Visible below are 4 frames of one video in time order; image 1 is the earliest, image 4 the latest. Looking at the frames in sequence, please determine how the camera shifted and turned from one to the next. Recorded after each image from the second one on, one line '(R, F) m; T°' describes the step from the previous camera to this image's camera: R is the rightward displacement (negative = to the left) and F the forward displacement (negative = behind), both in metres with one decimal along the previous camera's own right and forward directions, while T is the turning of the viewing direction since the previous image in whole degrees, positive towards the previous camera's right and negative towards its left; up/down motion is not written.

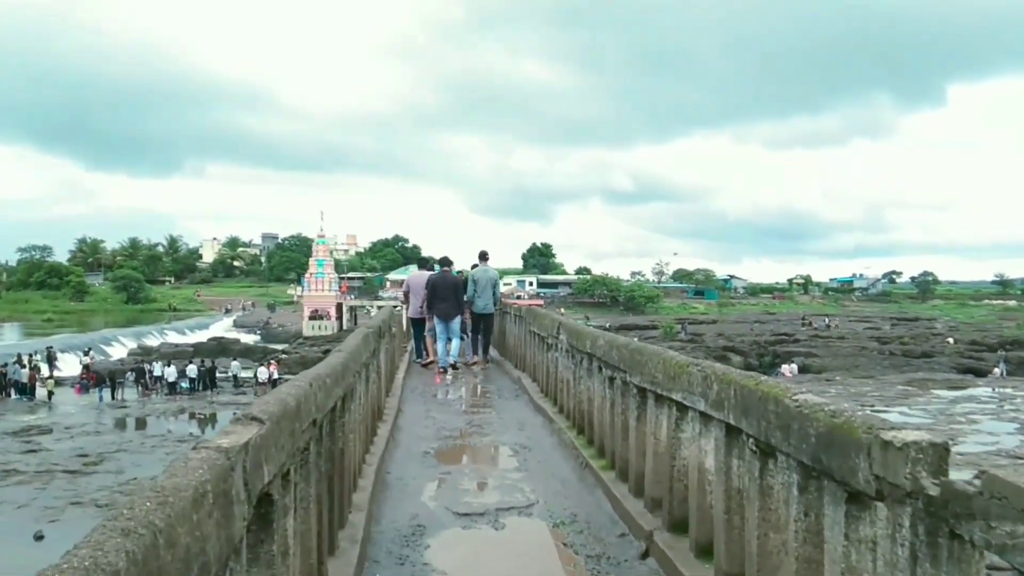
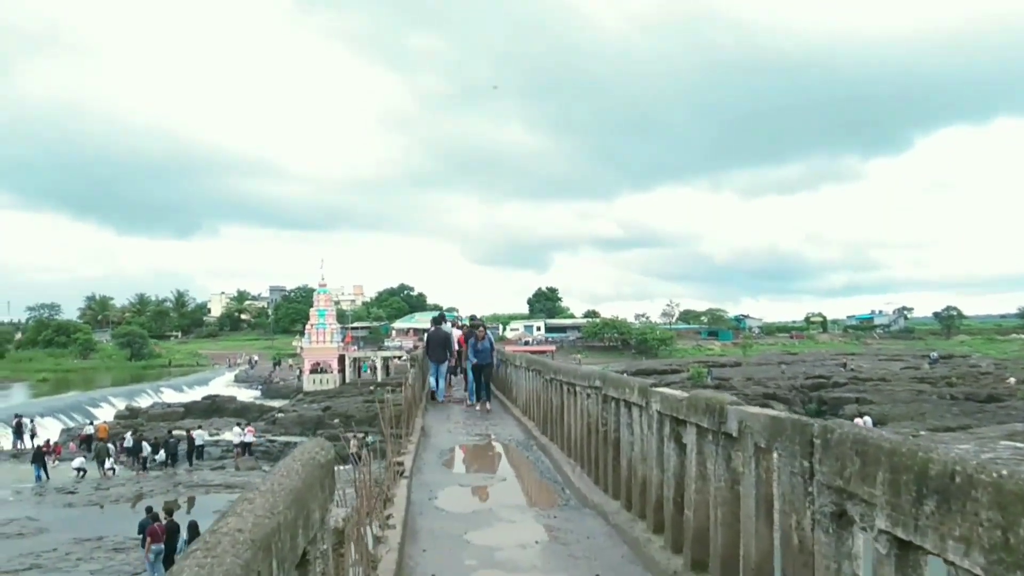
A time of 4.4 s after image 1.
(-0.6, +4.6) m; 0°
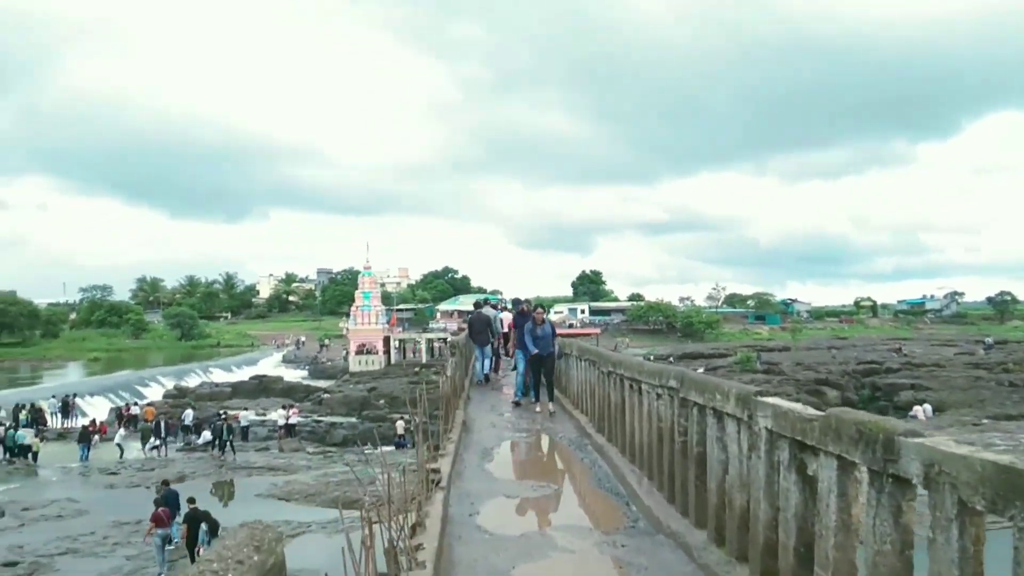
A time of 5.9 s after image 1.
(-0.1, +0.9) m; -3°
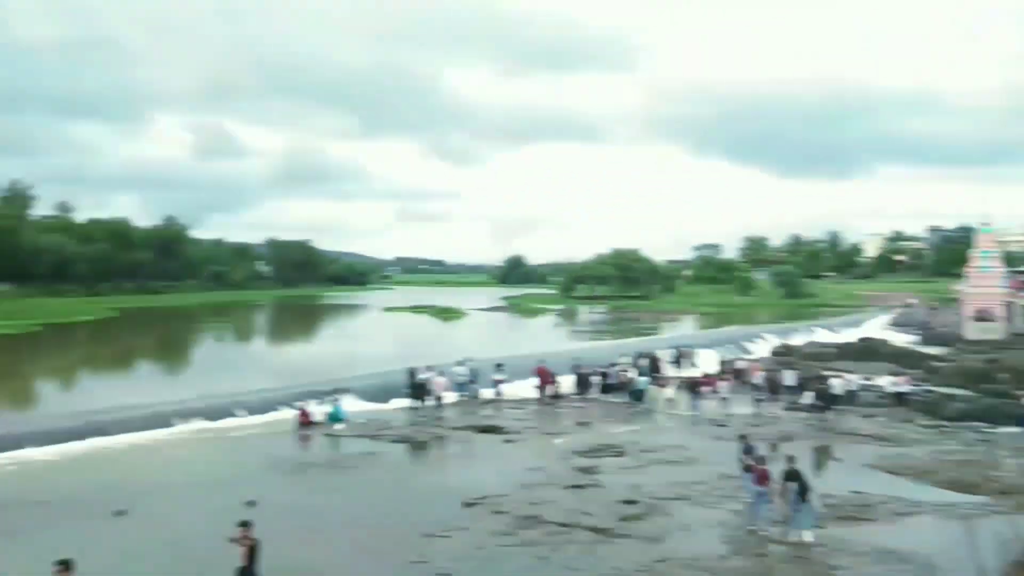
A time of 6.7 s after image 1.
(-0.3, -0.5) m; -39°
